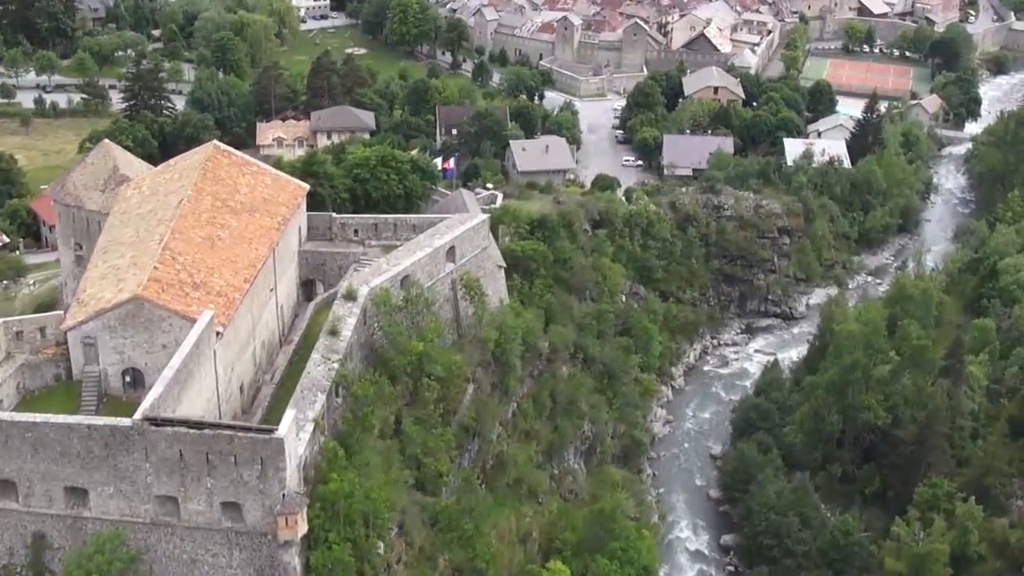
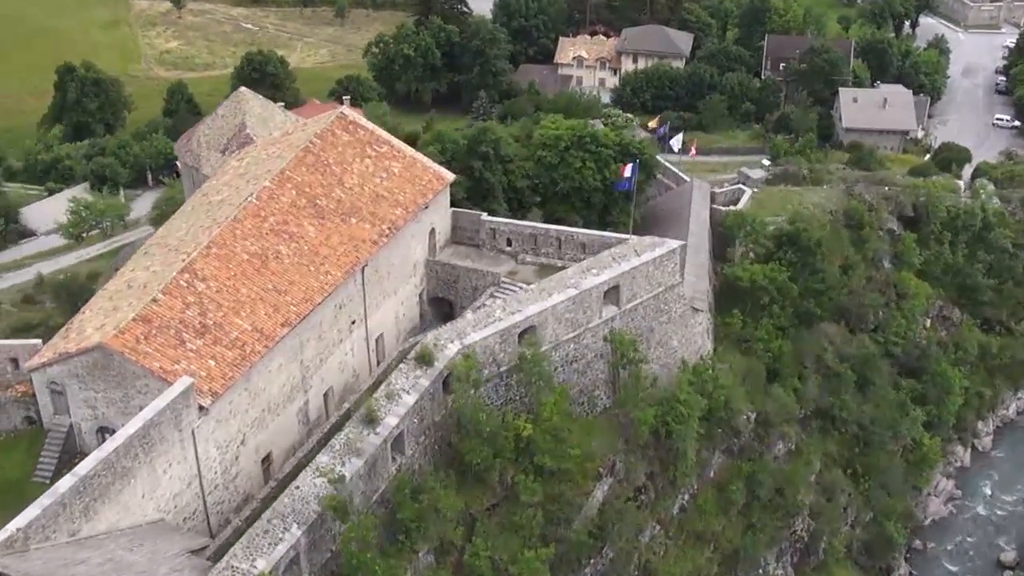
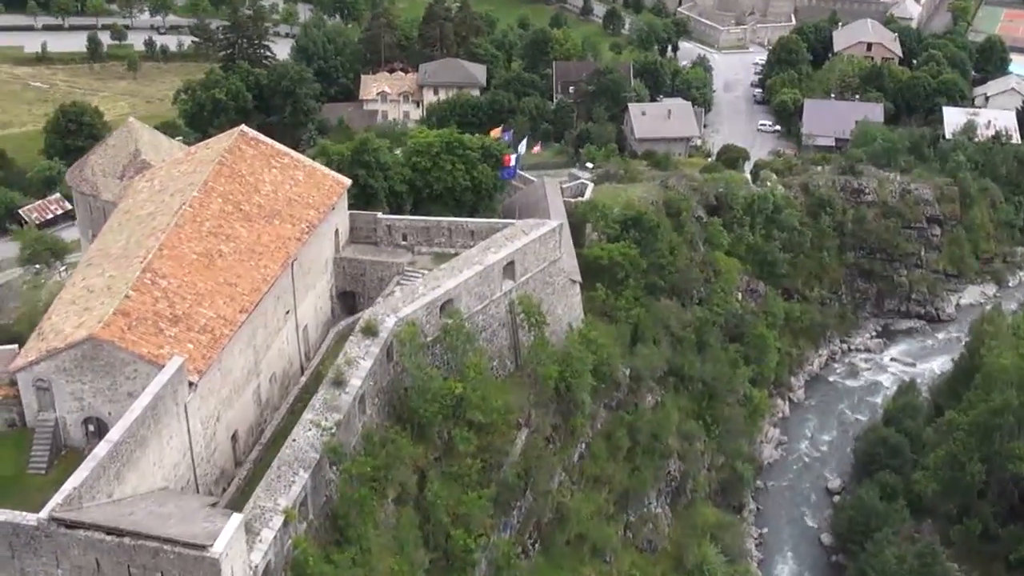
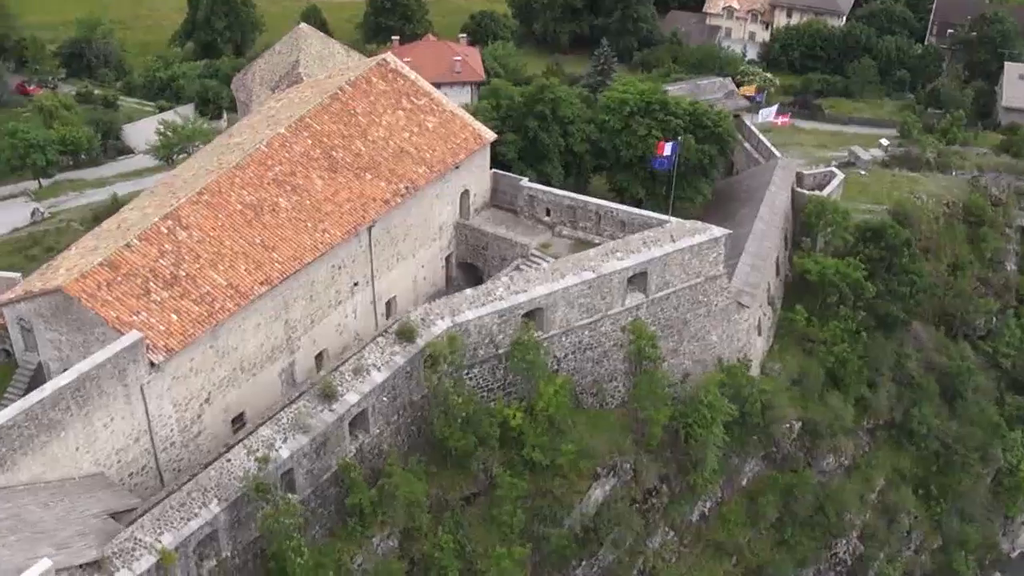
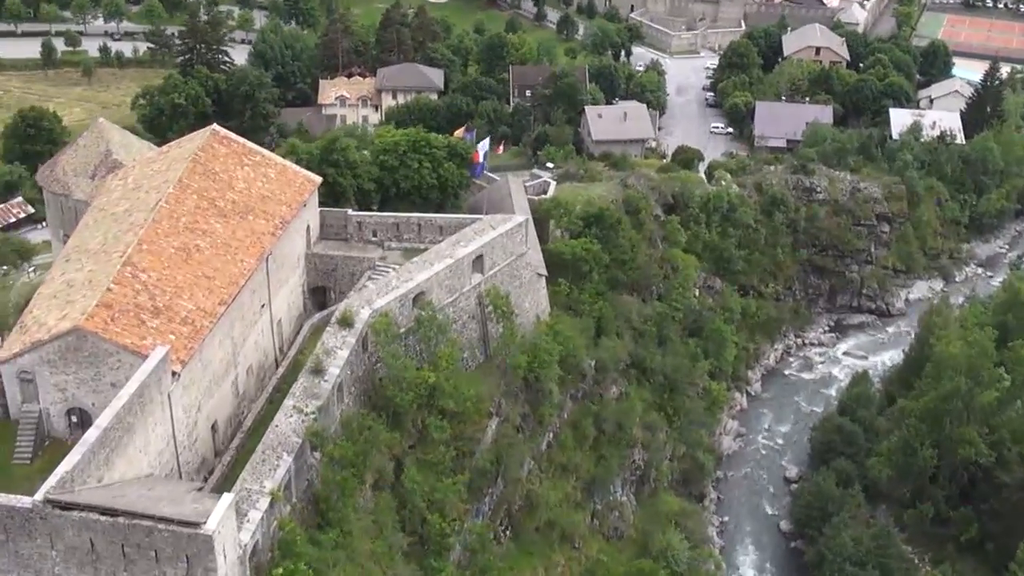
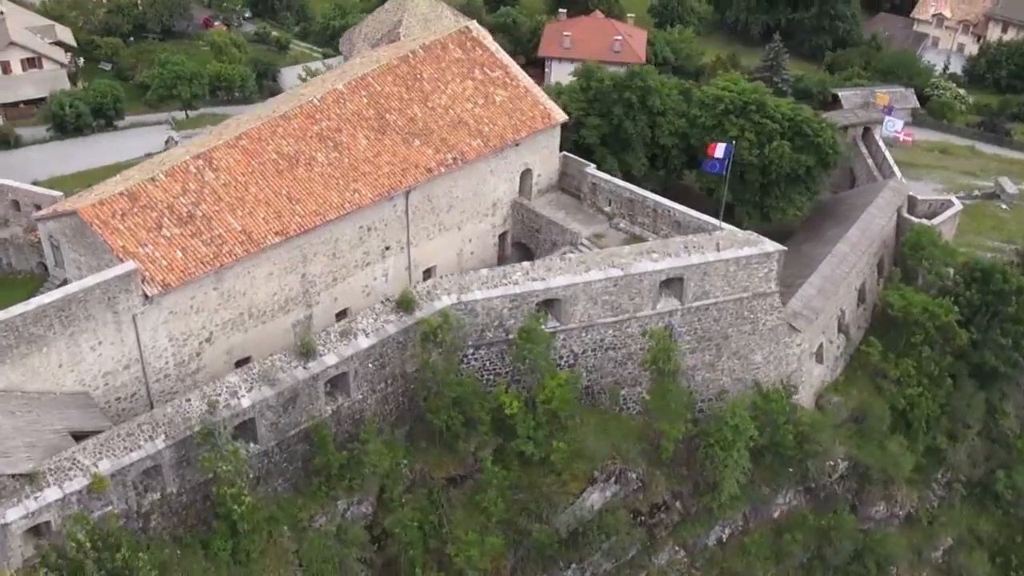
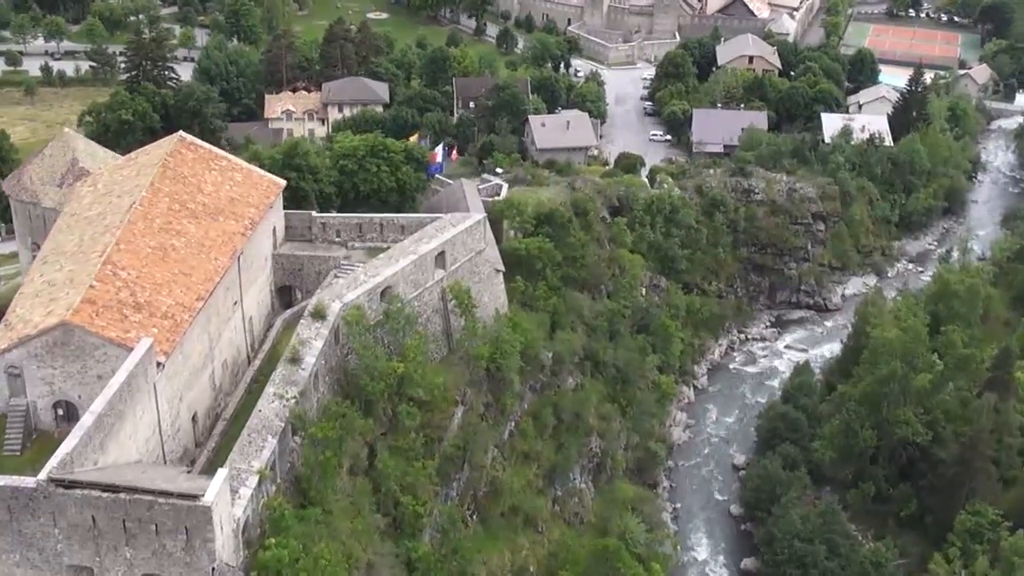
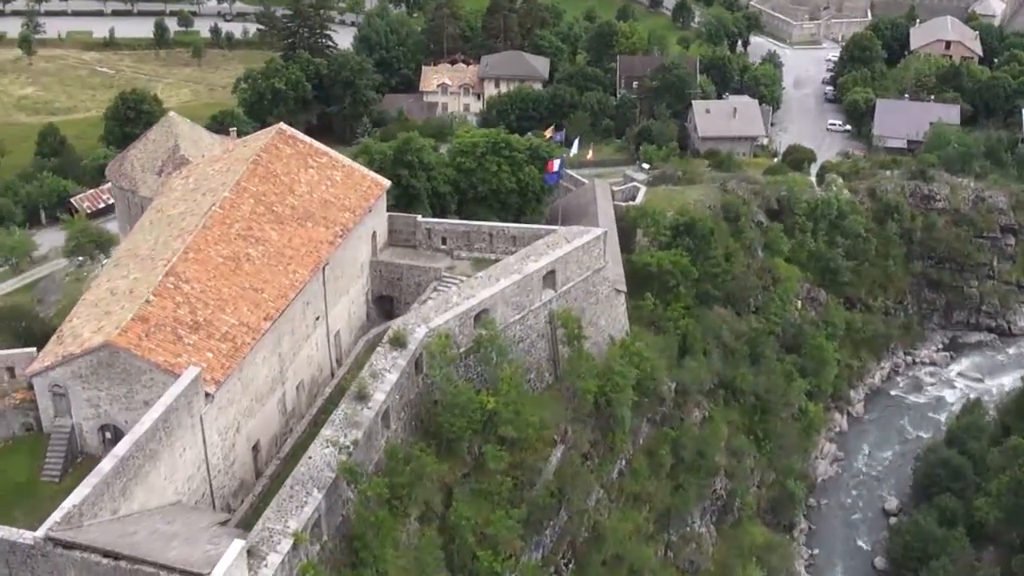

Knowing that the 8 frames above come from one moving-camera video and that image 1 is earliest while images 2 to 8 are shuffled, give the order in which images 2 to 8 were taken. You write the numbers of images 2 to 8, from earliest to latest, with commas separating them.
7, 5, 3, 8, 2, 4, 6
